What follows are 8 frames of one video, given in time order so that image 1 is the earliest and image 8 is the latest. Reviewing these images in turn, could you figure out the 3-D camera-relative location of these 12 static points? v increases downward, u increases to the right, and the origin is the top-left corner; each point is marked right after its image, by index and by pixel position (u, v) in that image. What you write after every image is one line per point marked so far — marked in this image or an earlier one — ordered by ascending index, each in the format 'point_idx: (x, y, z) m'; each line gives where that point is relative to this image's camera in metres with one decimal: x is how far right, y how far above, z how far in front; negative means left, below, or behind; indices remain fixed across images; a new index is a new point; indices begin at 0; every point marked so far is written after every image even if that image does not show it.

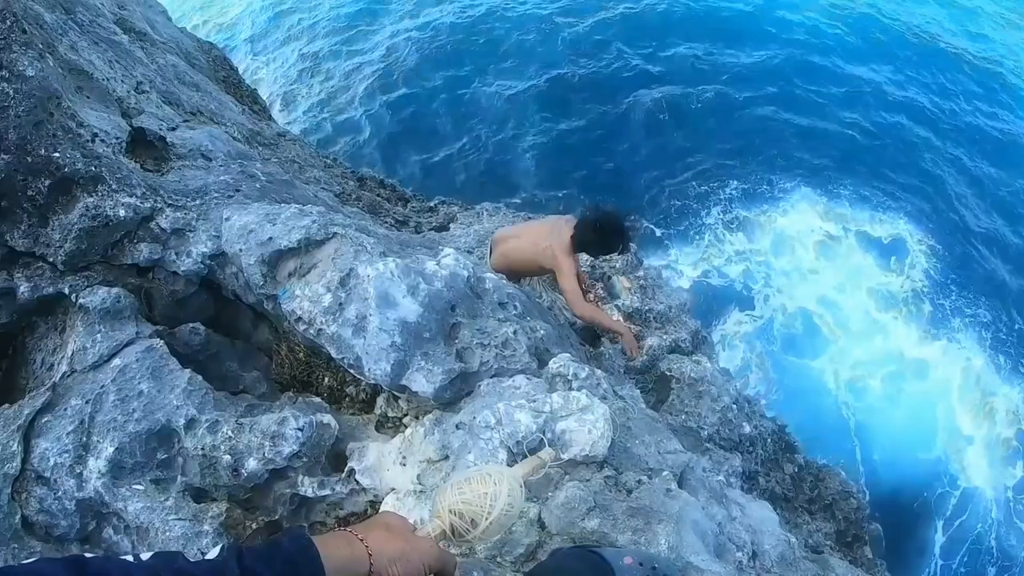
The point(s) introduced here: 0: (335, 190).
0: (-2.2, +1.2, +9.7) m
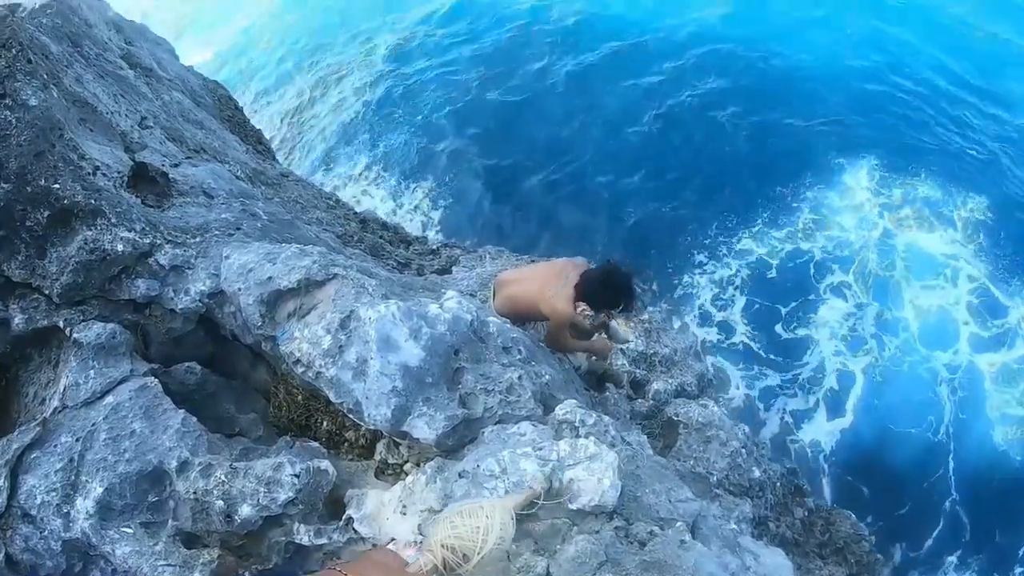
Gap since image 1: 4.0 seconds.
0: (-2.2, +0.7, +9.6) m
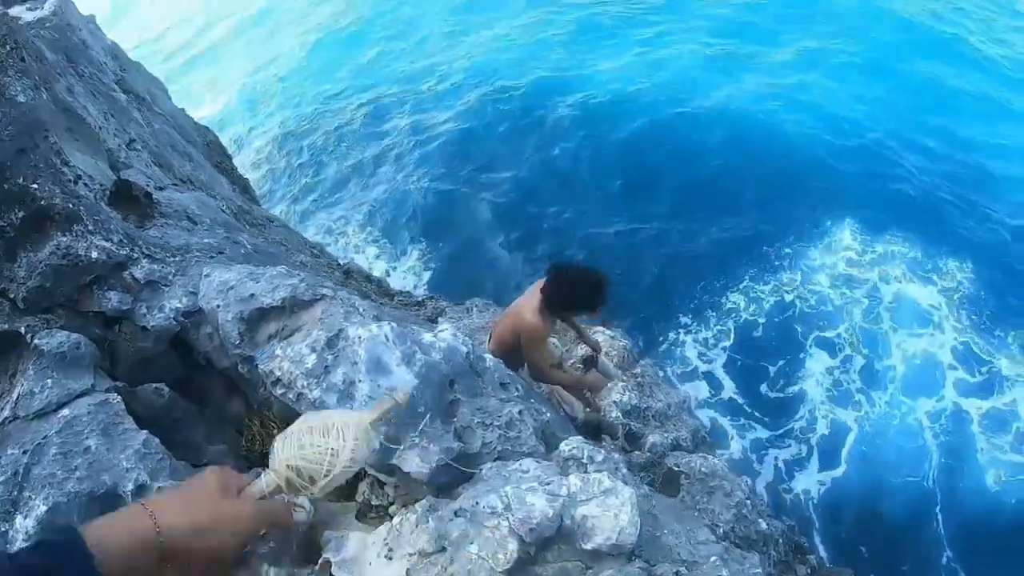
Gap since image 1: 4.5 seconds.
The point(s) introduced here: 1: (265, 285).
0: (-2.3, +0.2, +9.3) m
1: (-1.5, 0.0, +4.8) m
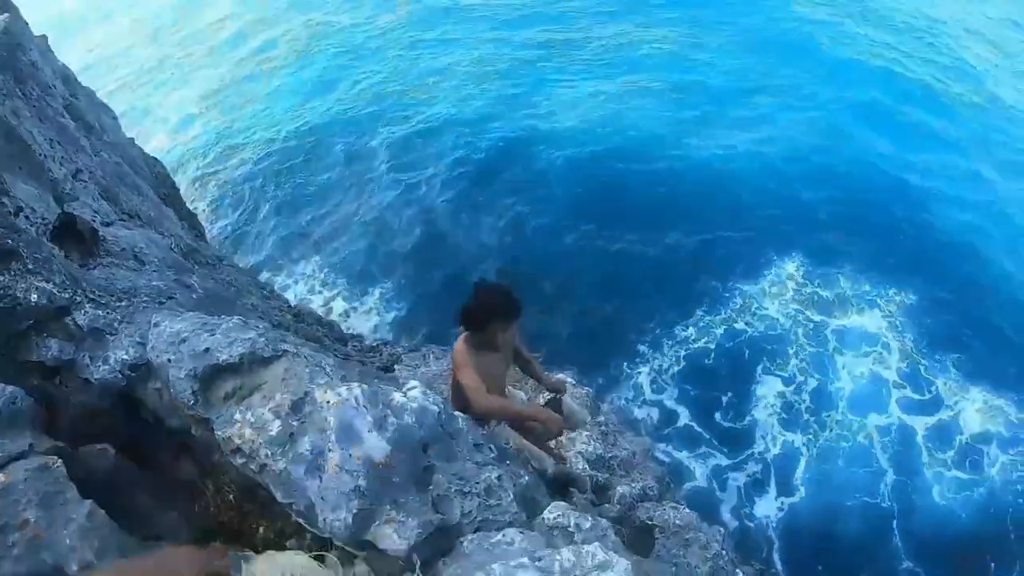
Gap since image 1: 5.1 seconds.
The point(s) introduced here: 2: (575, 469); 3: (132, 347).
0: (-2.7, -0.3, +8.9) m
1: (-1.7, -0.3, +4.5) m
2: (+0.6, -1.6, +6.7) m
3: (-2.5, -0.4, +5.1) m
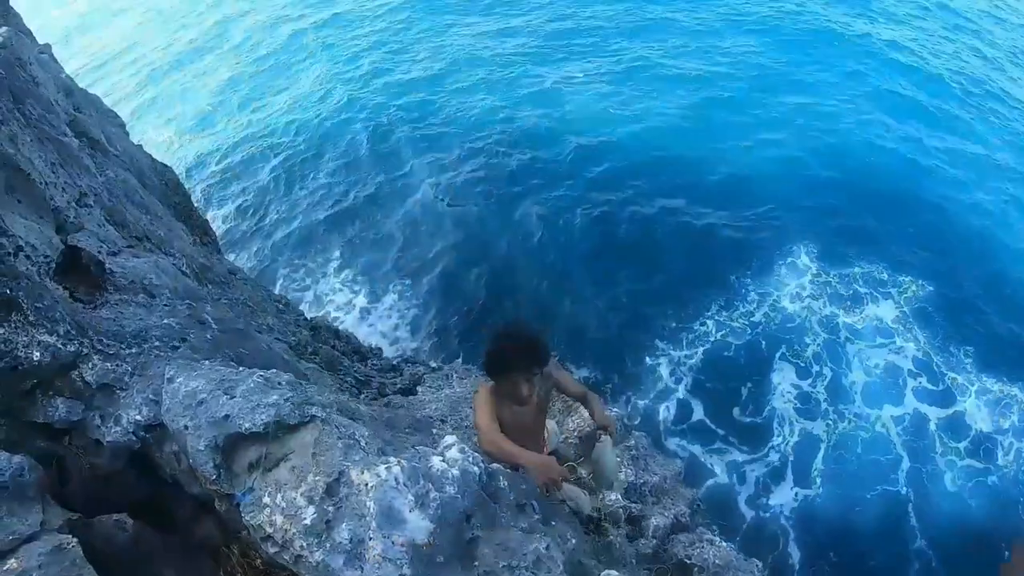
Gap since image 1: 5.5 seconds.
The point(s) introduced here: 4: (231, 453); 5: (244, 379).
0: (-2.4, -0.6, +8.7) m
1: (-1.5, -0.6, +4.2) m
2: (+0.8, -1.7, +6.4) m
3: (-2.2, -0.7, +4.8) m
4: (-1.5, -0.9, +4.1) m
5: (-1.6, -0.5, +4.5) m
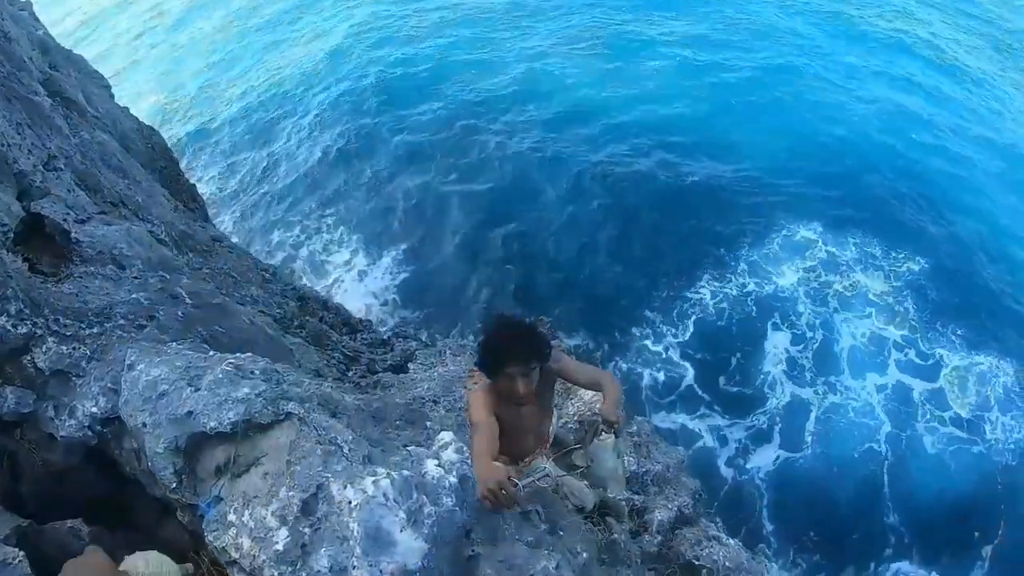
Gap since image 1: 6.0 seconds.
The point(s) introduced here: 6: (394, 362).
0: (-2.4, -0.3, +8.1) m
1: (-1.4, -0.5, +3.7) m
2: (+0.9, -1.5, +5.9) m
3: (-2.2, -0.6, +4.3) m
4: (-1.5, -0.8, +3.6) m
5: (-1.5, -0.4, +4.0) m
6: (-1.1, -0.7, +7.8) m
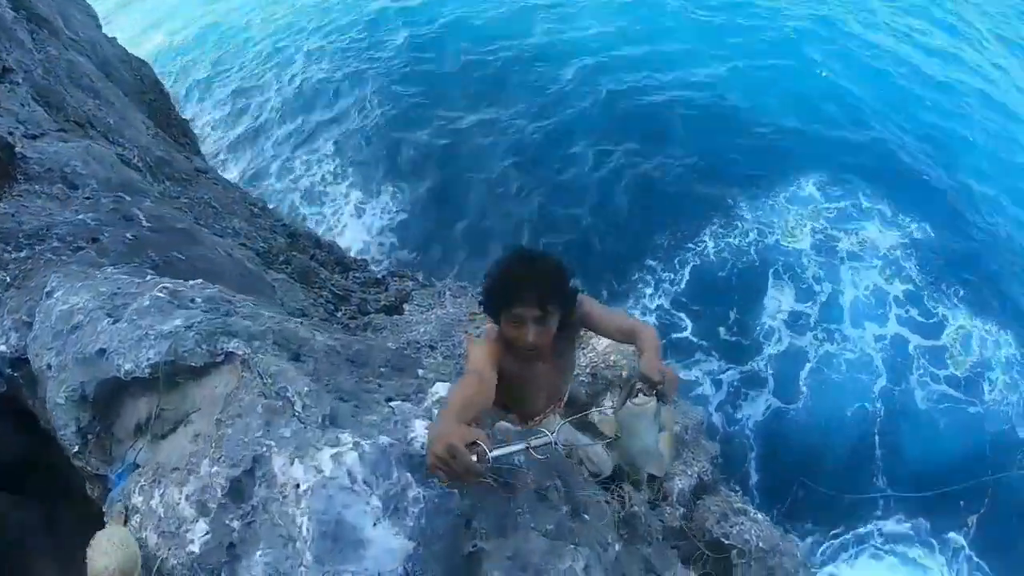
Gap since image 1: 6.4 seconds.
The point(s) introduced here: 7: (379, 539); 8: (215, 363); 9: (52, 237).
0: (-2.4, +0.4, +7.2) m
1: (-1.4, -0.2, +2.8) m
2: (+0.9, -1.0, +5.1) m
3: (-2.2, -0.2, +3.4) m
4: (-1.4, -0.4, +2.8) m
5: (-1.5, 0.0, +3.1) m
6: (-1.1, -0.1, +6.9) m
7: (-0.4, -0.7, +2.4) m
8: (-1.0, -0.2, +2.8) m
9: (-2.5, +0.3, +4.3) m
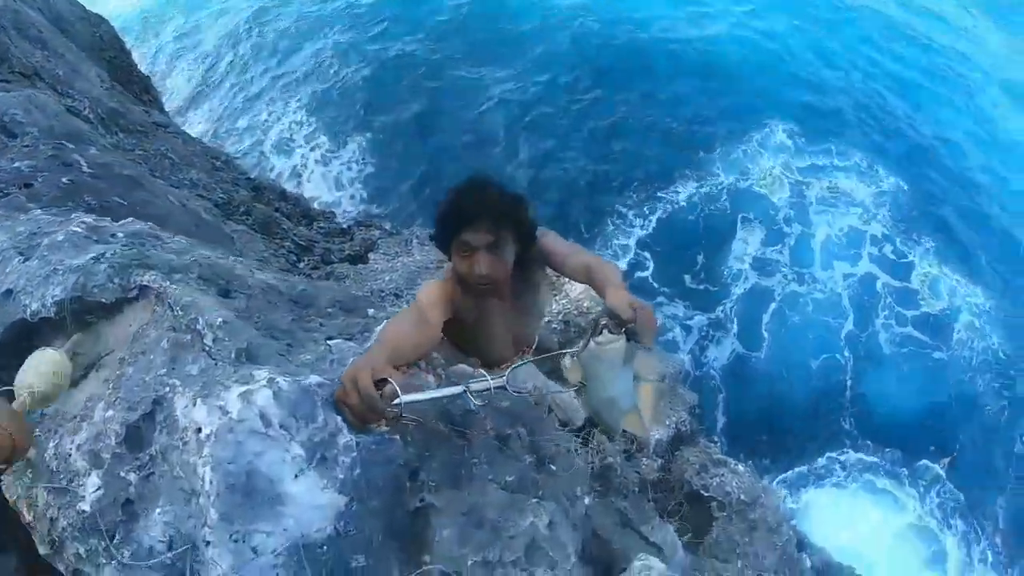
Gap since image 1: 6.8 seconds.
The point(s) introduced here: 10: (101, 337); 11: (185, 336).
0: (-2.6, +0.8, +6.9) m
1: (-1.5, 0.0, +2.5) m
2: (+0.7, -0.7, +4.9) m
3: (-2.3, 0.0, +3.1) m
4: (-1.5, -0.2, +2.5) m
5: (-1.6, +0.2, +2.8) m
6: (-1.3, +0.3, +6.6) m
7: (-0.6, -0.5, +2.1) m
8: (-1.1, 0.0, +2.5) m
9: (-2.7, +0.5, +3.9) m
10: (-1.2, -0.2, +2.4) m
11: (-0.9, -0.1, +2.4) m
